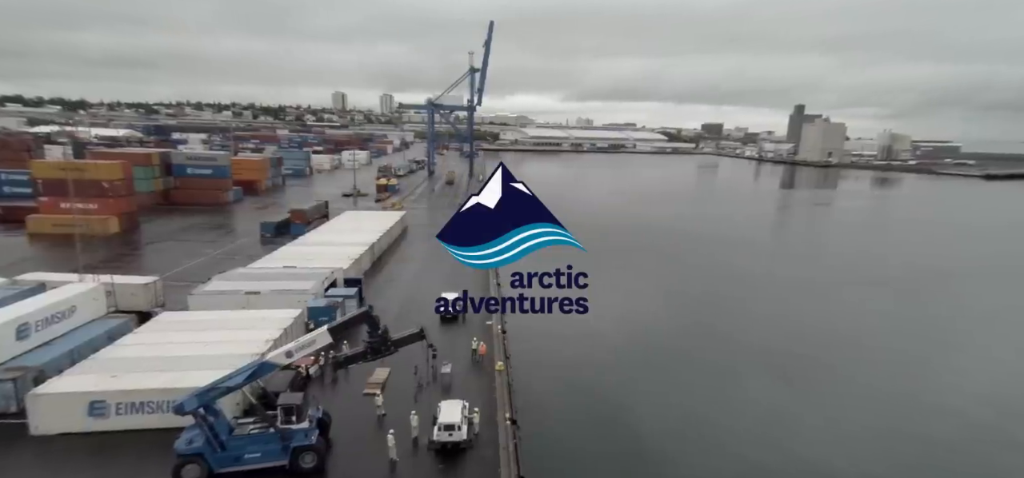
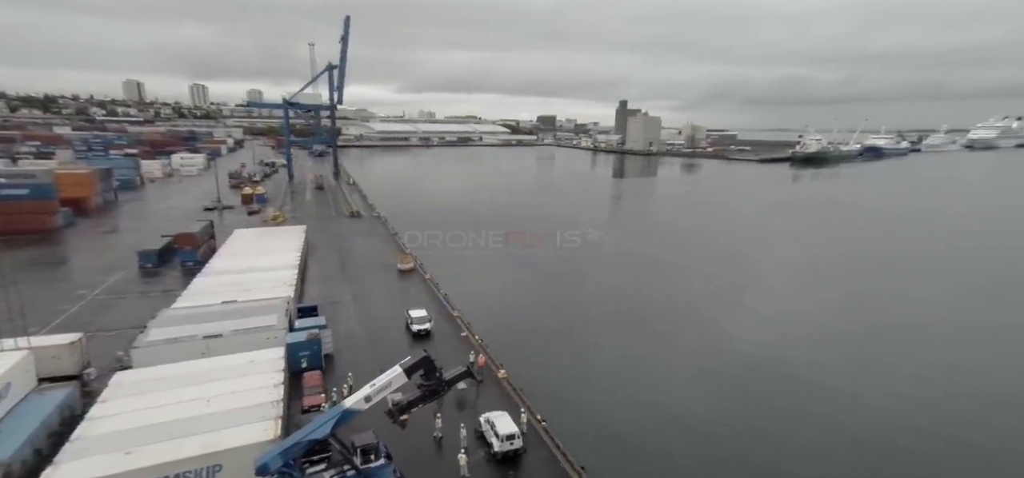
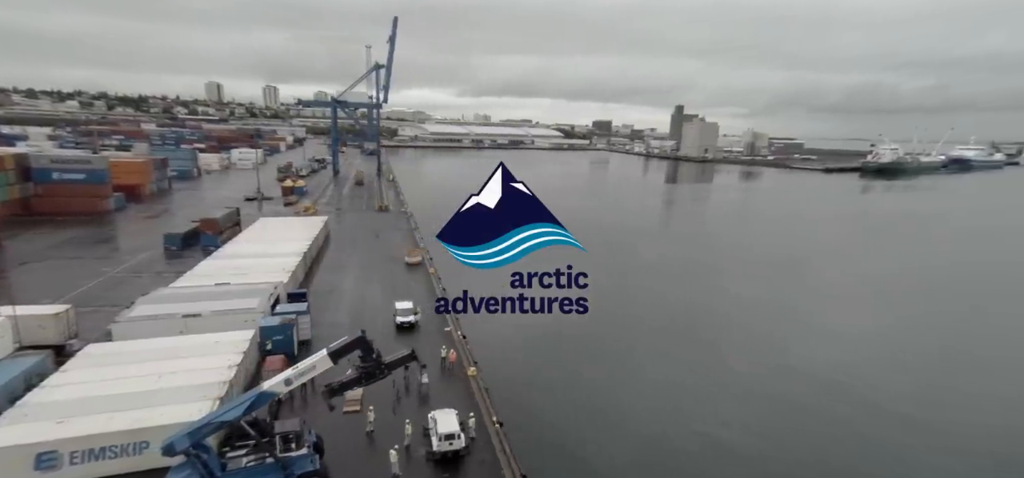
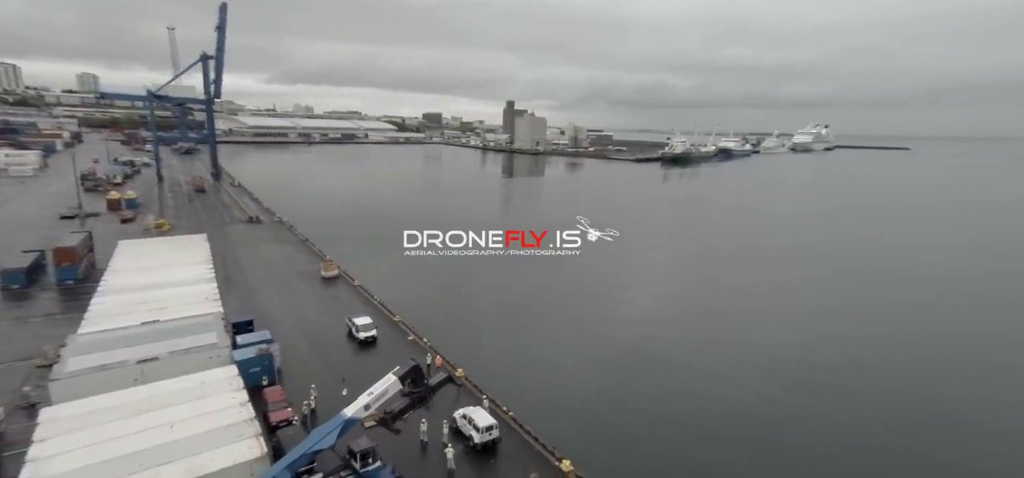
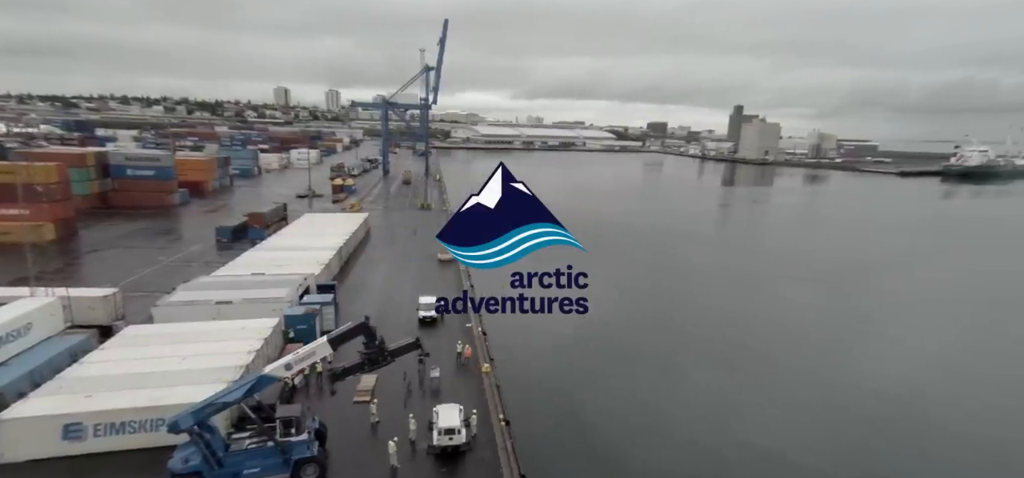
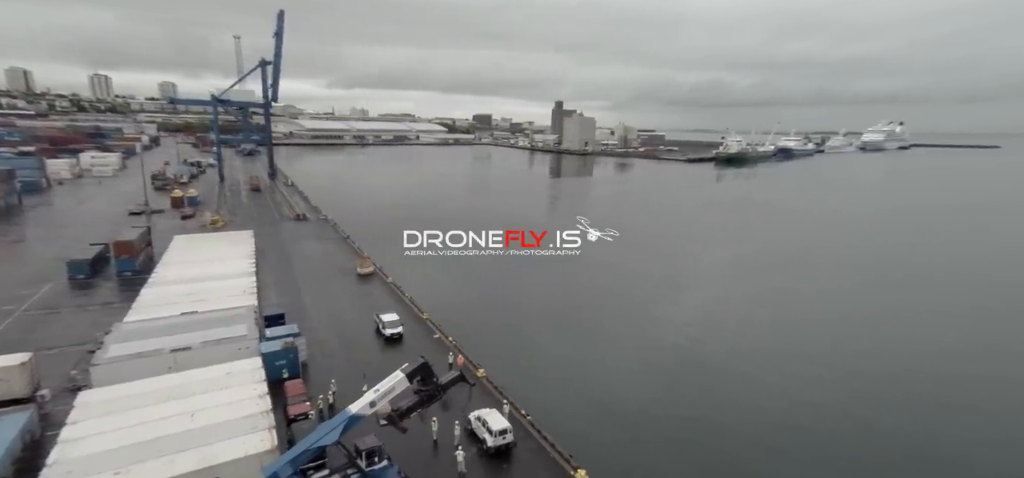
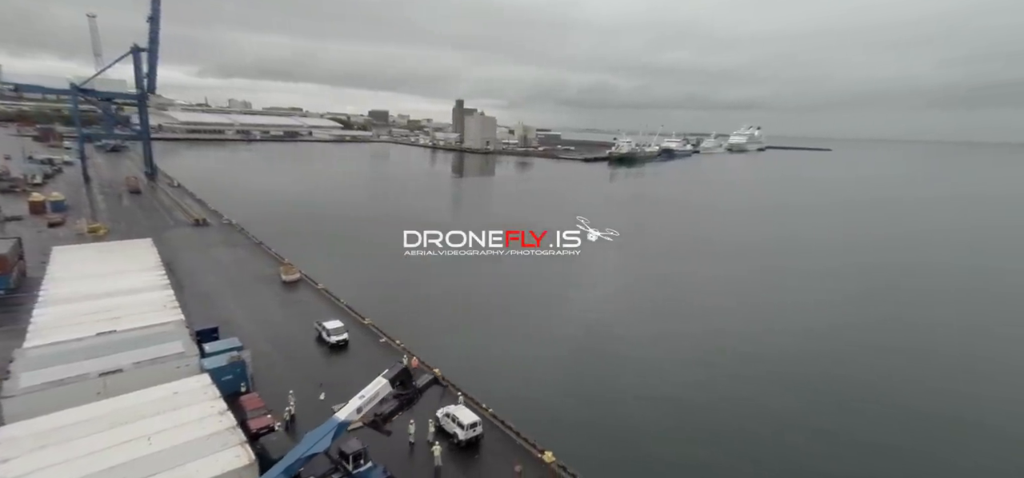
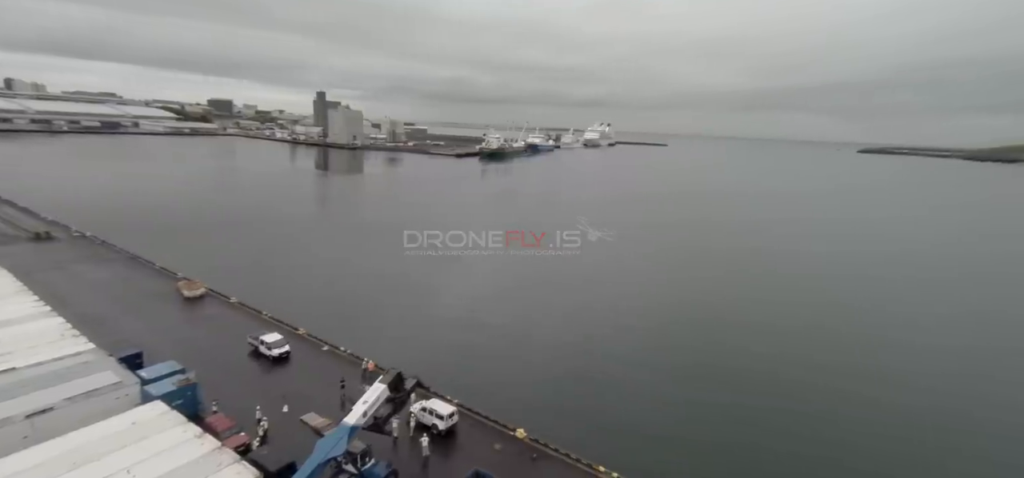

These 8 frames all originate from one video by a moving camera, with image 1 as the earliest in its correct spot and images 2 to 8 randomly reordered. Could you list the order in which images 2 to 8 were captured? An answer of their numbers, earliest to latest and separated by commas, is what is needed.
5, 3, 2, 6, 4, 7, 8
